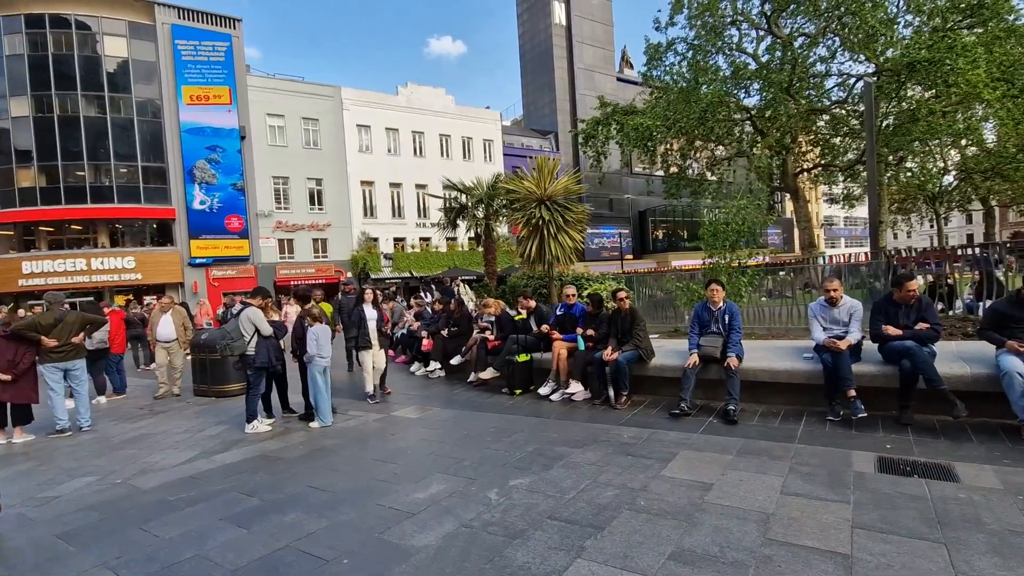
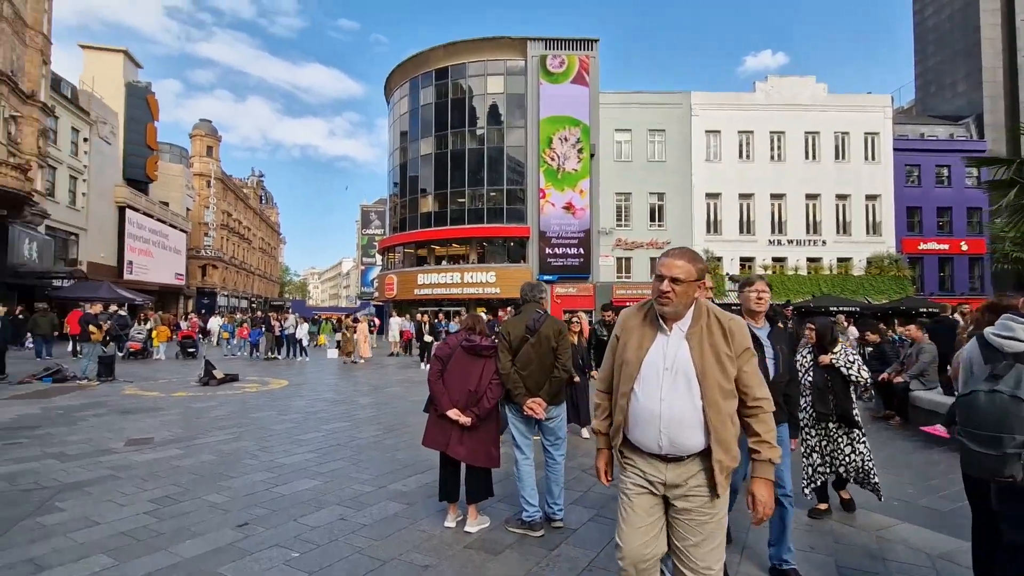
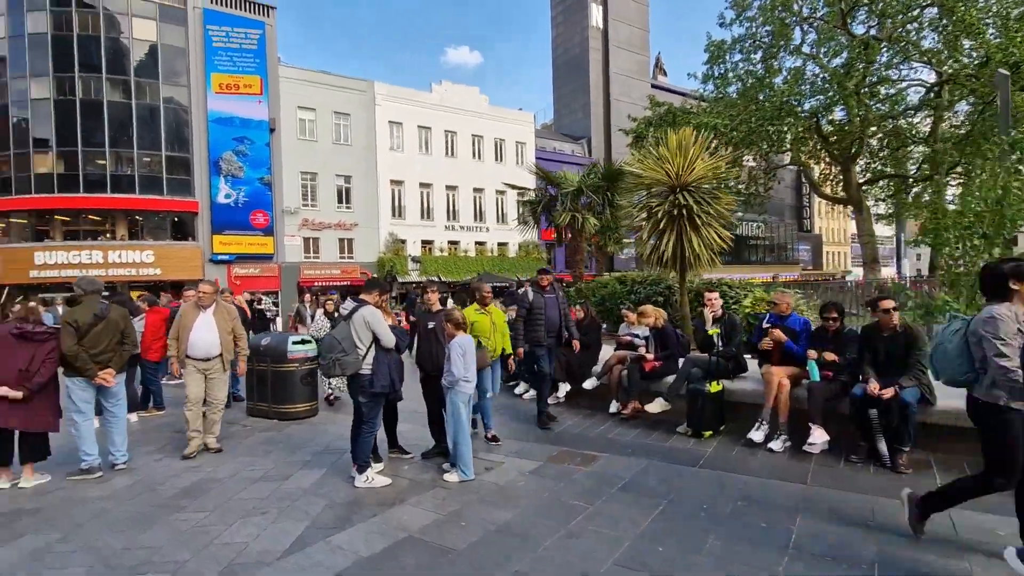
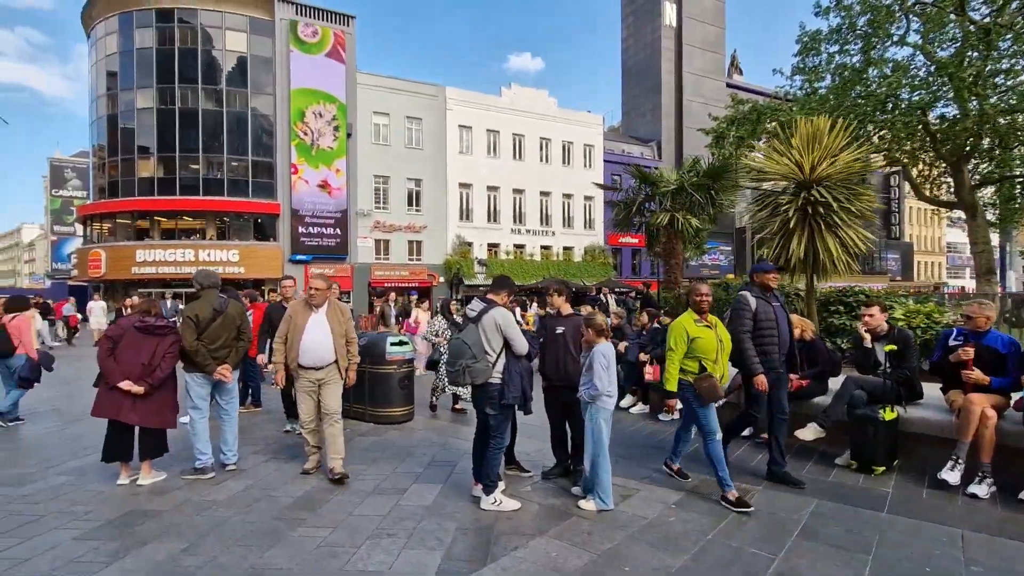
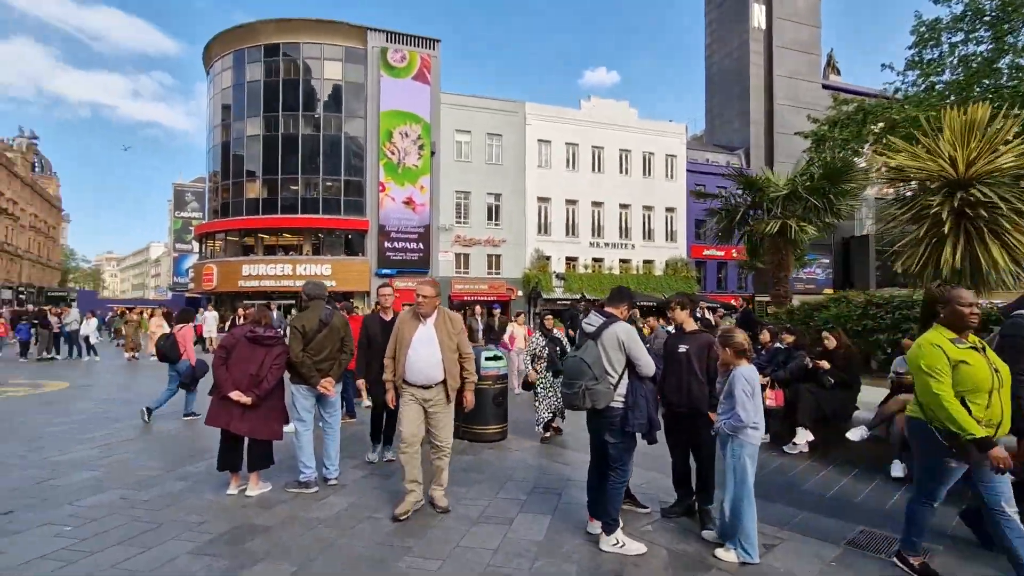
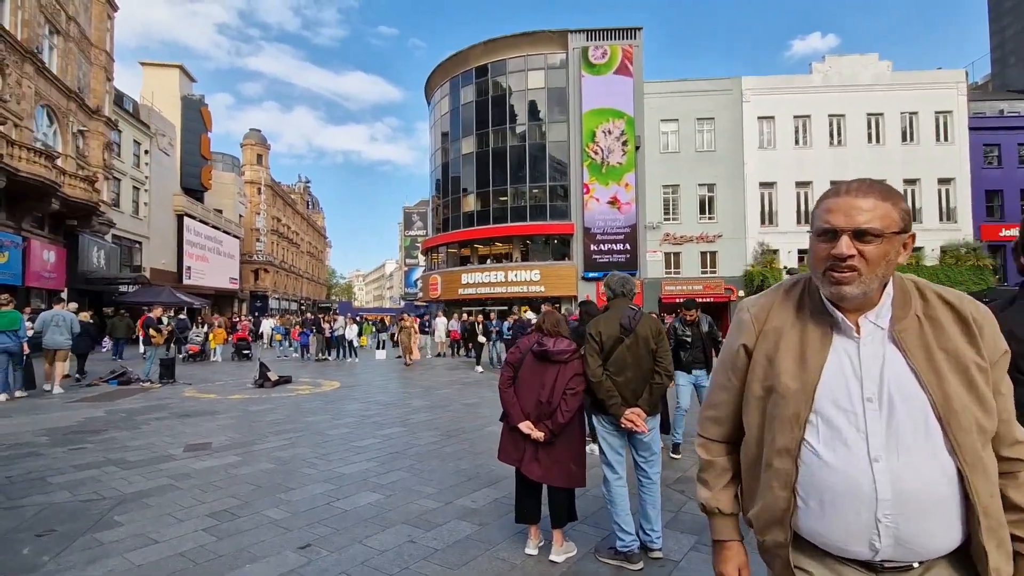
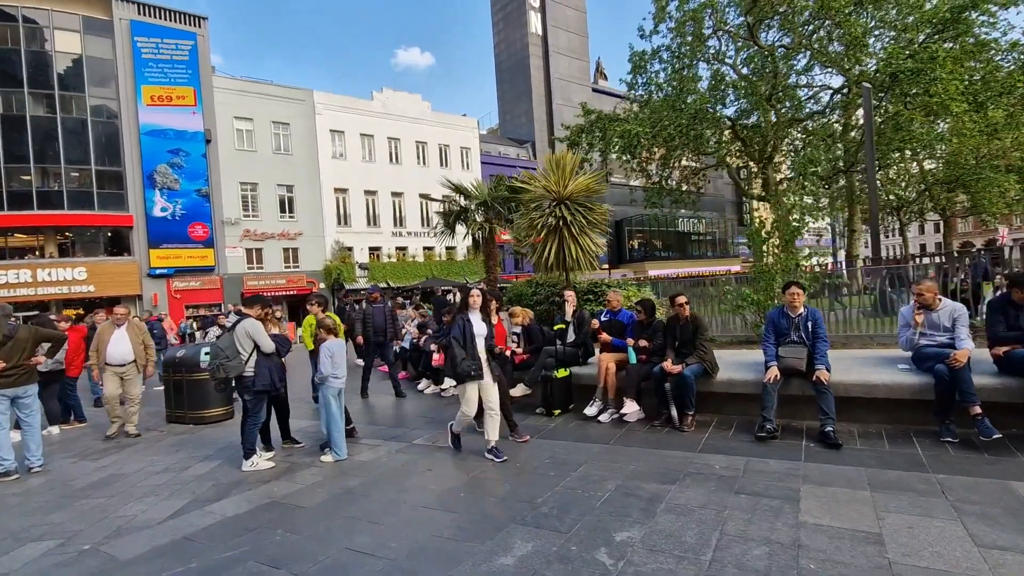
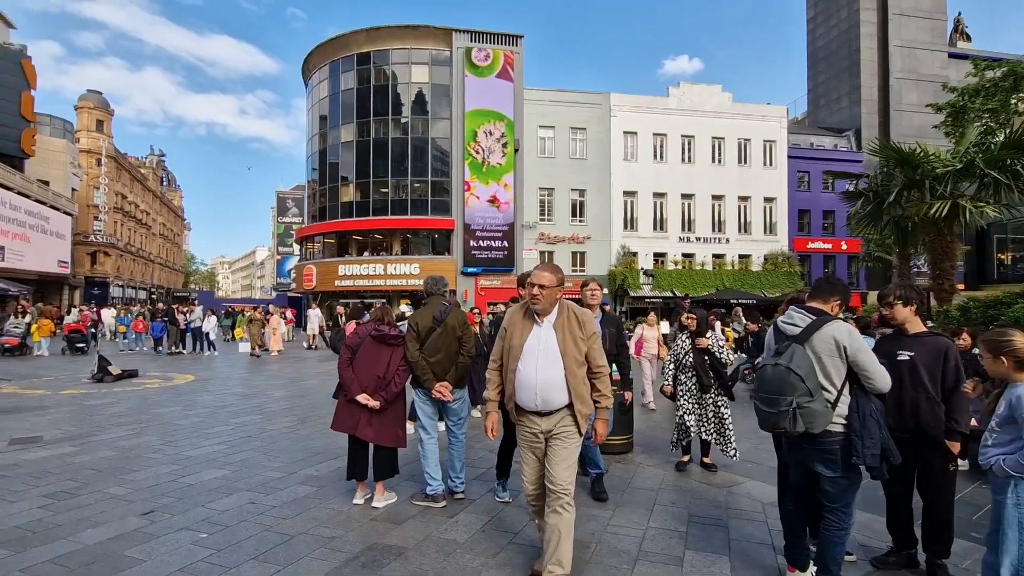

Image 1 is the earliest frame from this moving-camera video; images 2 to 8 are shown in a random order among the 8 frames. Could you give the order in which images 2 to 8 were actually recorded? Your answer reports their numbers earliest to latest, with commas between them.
7, 3, 4, 5, 8, 2, 6
